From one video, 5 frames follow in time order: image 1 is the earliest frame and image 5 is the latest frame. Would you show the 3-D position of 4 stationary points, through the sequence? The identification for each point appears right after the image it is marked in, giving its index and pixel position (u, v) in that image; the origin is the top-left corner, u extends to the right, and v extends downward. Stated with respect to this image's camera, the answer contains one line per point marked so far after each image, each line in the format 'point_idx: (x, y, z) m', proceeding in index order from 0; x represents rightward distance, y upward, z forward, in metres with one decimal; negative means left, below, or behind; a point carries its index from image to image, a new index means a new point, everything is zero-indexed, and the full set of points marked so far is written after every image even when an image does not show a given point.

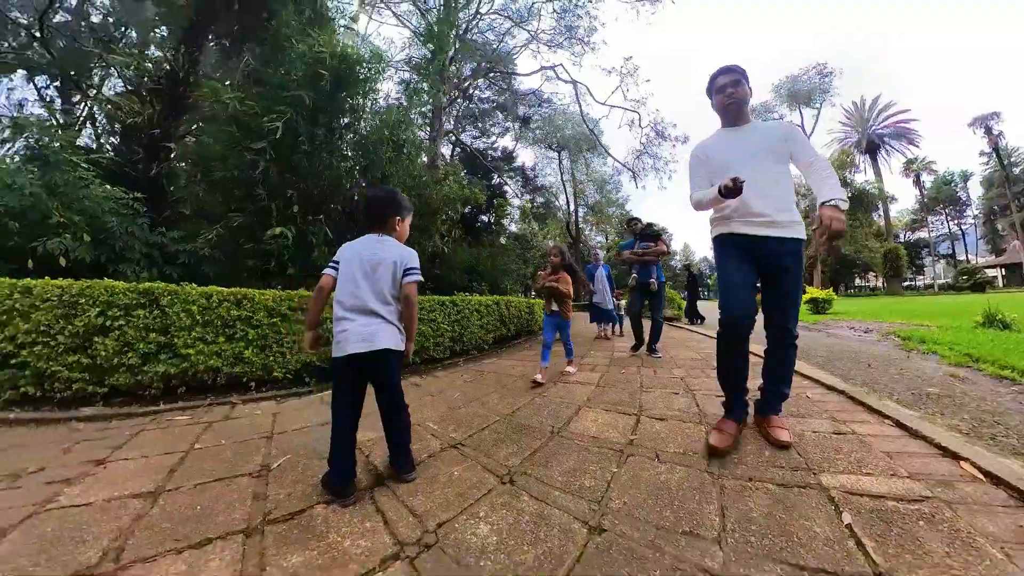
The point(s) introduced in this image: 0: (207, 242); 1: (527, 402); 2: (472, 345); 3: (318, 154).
0: (-3.1, +0.5, +3.6) m
1: (+0.1, -0.7, +2.1) m
2: (-0.4, -0.6, +3.6) m
3: (-2.0, +1.5, +3.7) m
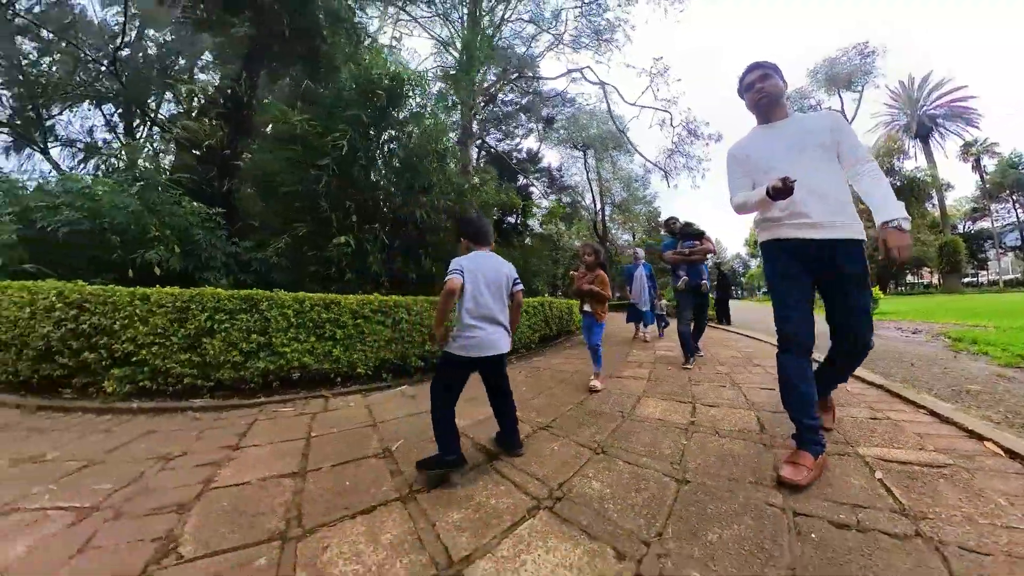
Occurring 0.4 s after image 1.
0: (-2.7, +0.4, +4.0) m
1: (+0.4, -0.7, +2.3) m
2: (+0.1, -0.6, +3.8) m
3: (-1.6, +1.4, +4.1) m
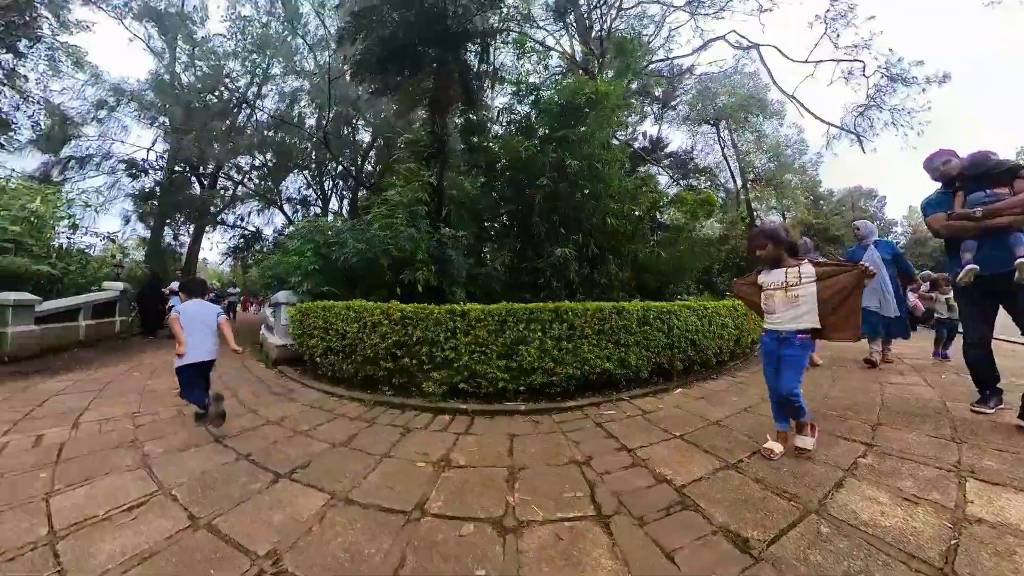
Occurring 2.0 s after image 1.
0: (-0.3, +0.3, +4.7) m
1: (+2.2, -0.7, +2.1) m
2: (+2.4, -0.6, +3.7) m
3: (+0.7, +1.3, +4.5) m
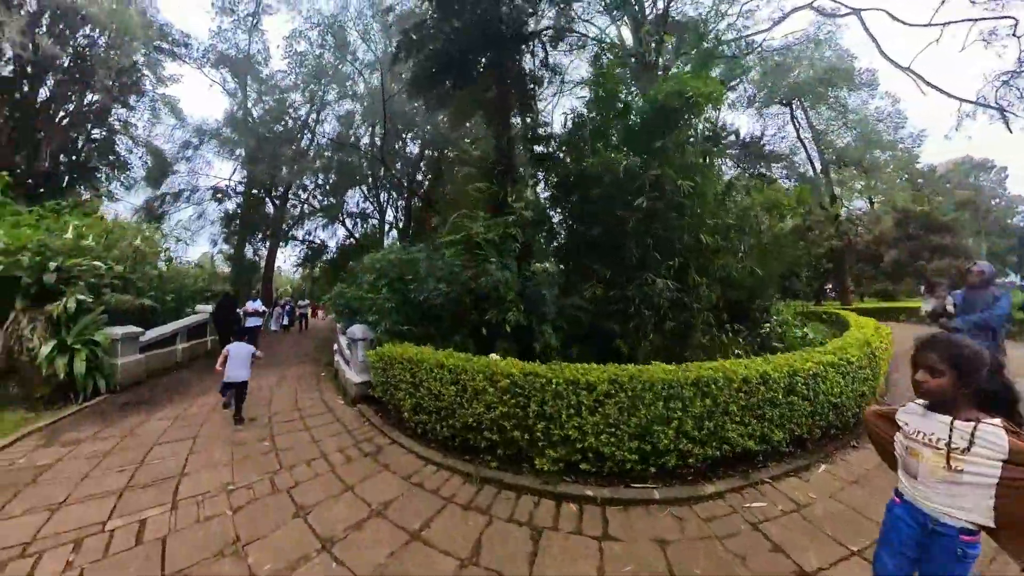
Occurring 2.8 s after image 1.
0: (+0.7, -0.1, +4.3) m
1: (+2.9, -1.0, +1.5) m
2: (+3.3, -0.9, +3.0) m
3: (+1.7, +1.0, +3.9) m
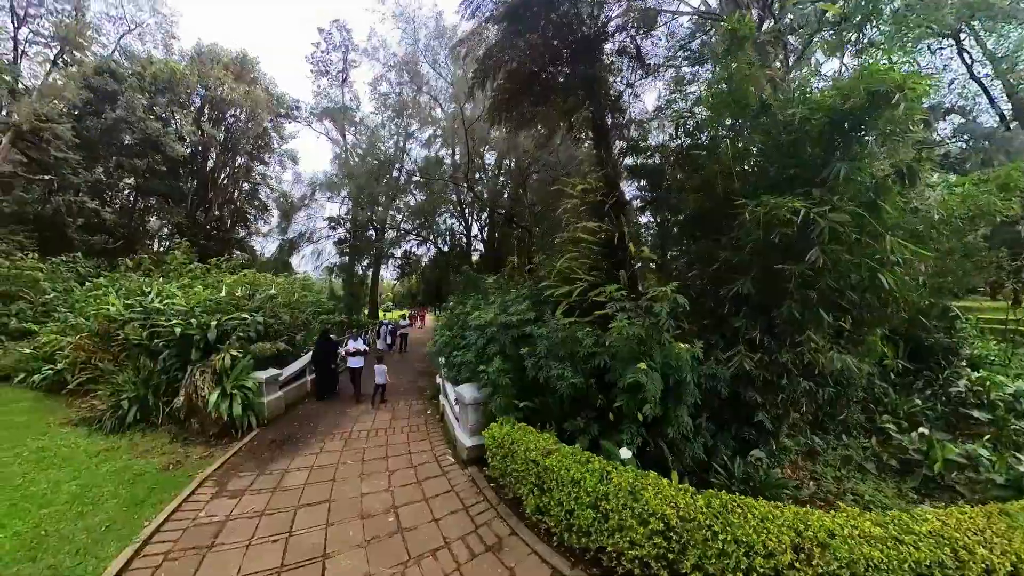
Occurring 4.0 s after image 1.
0: (+2.0, -0.7, +3.7) m
1: (+3.5, -1.6, +0.3) m
2: (+4.2, -1.4, +1.8) m
3: (+2.8, +0.4, +3.1) m
